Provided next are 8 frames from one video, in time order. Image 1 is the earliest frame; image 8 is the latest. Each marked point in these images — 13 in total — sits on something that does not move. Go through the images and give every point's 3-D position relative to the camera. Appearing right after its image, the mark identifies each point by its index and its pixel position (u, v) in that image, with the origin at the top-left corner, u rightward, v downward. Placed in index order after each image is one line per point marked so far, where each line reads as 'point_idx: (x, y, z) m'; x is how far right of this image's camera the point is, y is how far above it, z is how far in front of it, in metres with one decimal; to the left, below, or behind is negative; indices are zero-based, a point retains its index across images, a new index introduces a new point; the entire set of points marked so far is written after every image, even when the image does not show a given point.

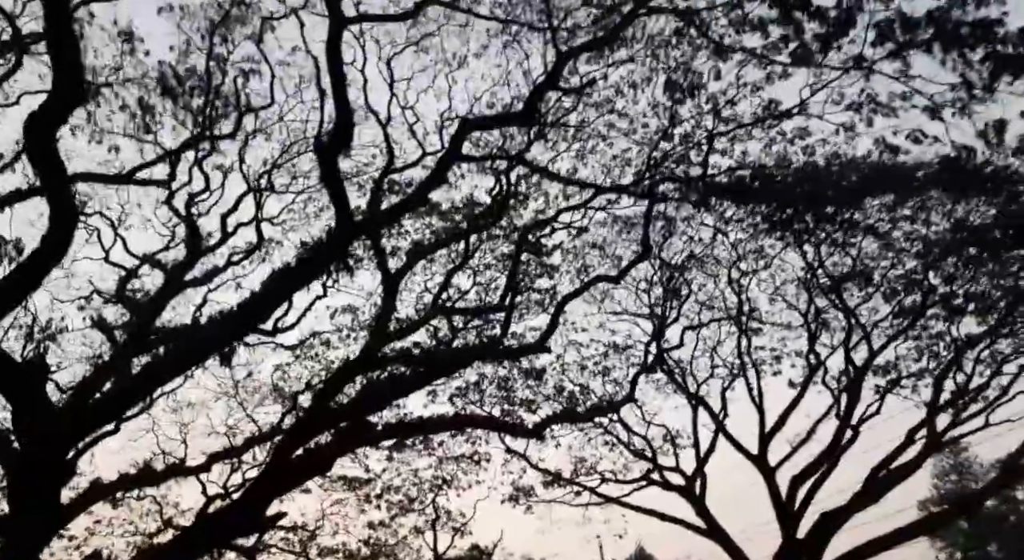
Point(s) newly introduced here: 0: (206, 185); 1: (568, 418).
0: (-4.5, +1.4, +9.9) m
1: (+0.8, -2.0, +9.9) m
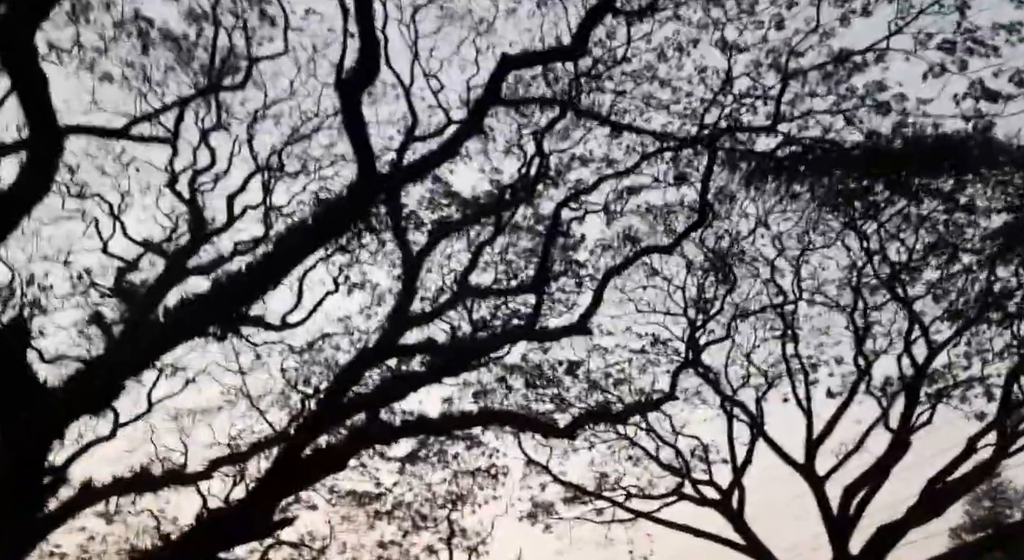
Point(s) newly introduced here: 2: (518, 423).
0: (-4.1, +1.6, +9.2) m
1: (+1.2, -1.8, +9.0) m
2: (0.0, -1.8, +8.7) m
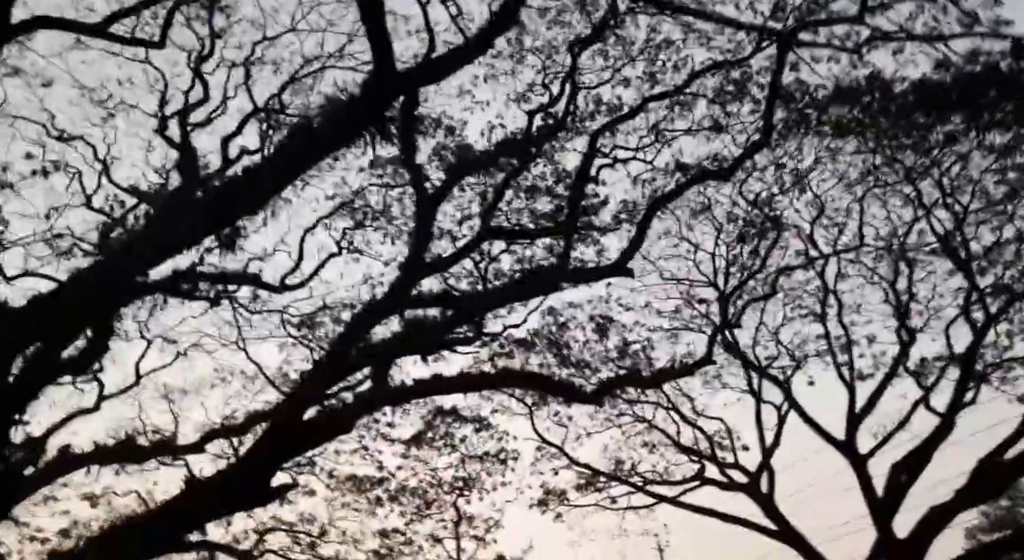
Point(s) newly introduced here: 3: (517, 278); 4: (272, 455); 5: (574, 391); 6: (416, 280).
0: (-3.8, +2.2, +8.4) m
1: (+1.5, -1.2, +8.2) m
2: (+0.3, -1.2, +7.8) m
3: (+0.1, +0.1, +7.6) m
4: (-2.6, -1.9, +7.2) m
5: (+0.7, -1.3, +7.8) m
6: (-1.0, 0.0, +7.4) m
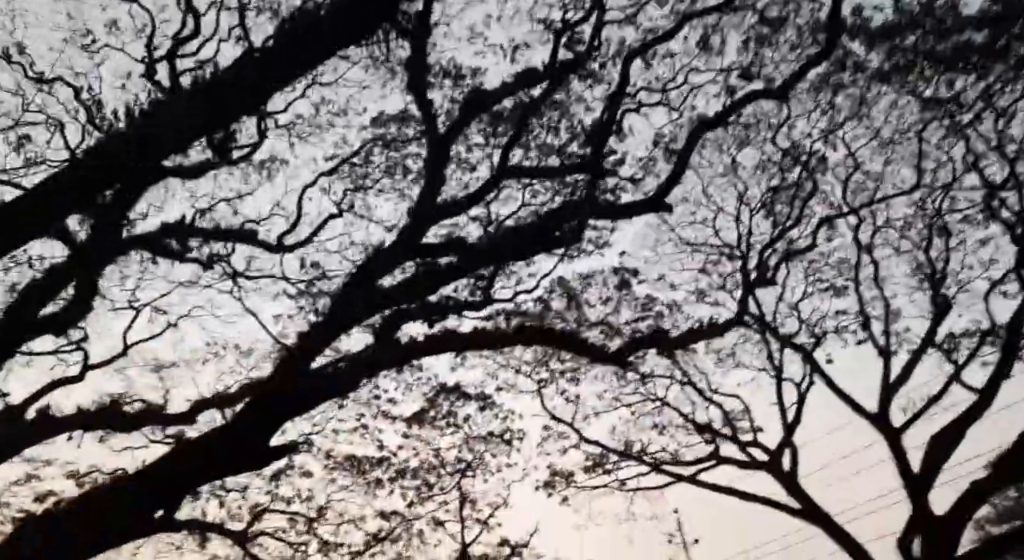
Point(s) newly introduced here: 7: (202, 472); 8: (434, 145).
0: (-3.6, +2.8, +7.8) m
1: (+1.6, -0.7, +7.6) m
2: (+0.4, -0.6, +7.2) m
3: (+0.3, +0.6, +7.0) m
4: (-2.4, -1.4, +6.6) m
5: (+0.9, -0.8, +7.3) m
6: (-0.8, +0.6, +6.8) m
7: (-2.9, -1.8, +6.3) m
8: (-0.8, +1.3, +6.8) m
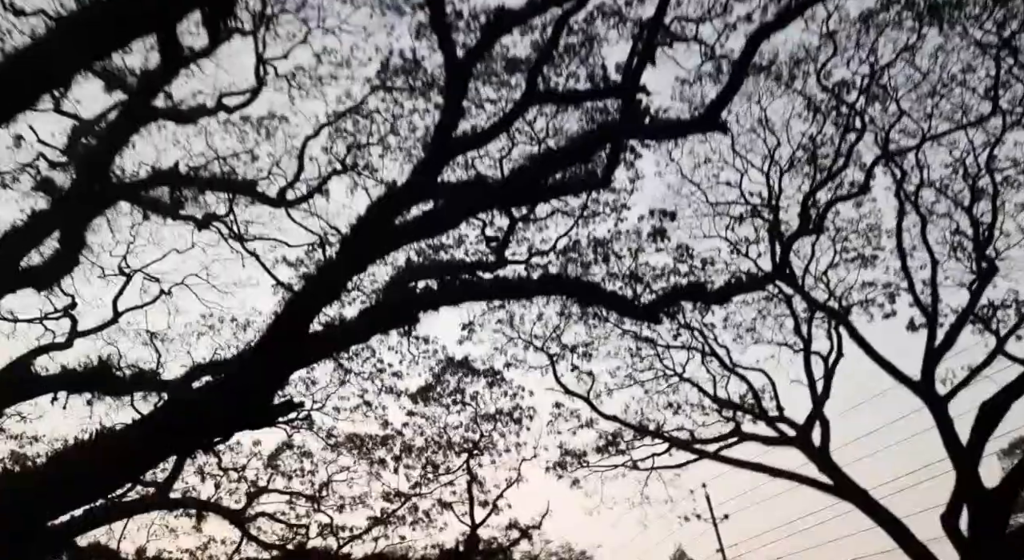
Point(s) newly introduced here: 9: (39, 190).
0: (-3.4, +3.3, +7.1) m
1: (+1.9, -0.2, +7.0) m
2: (+0.7, -0.1, +6.6) m
3: (+0.5, +1.1, +6.4) m
4: (-2.2, -0.8, +5.9) m
5: (+1.1, -0.2, +6.6) m
6: (-0.6, +1.1, +6.2) m
7: (-2.7, -1.3, +5.7) m
8: (-0.6, +1.9, +6.2) m
9: (-5.8, +1.1, +8.3) m
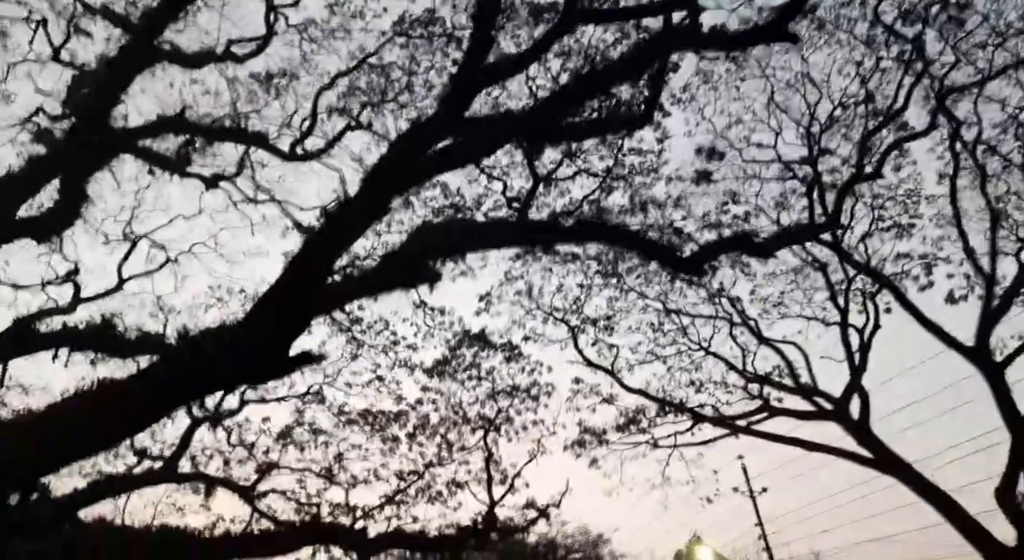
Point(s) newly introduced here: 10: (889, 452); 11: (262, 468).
0: (-3.1, +3.8, +6.6) m
1: (+2.2, +0.3, +6.5) m
2: (+1.0, +0.4, +6.1) m
3: (+0.8, +1.6, +5.9) m
4: (-1.9, -0.4, +5.5) m
5: (+1.4, +0.2, +6.1) m
6: (-0.3, +1.6, +5.7) m
7: (-2.4, -0.8, +5.3) m
8: (-0.3, +2.3, +5.7) m
9: (-5.5, +1.6, +7.9) m
10: (+5.1, -2.3, +9.3) m
11: (-4.4, -3.3, +11.9) m
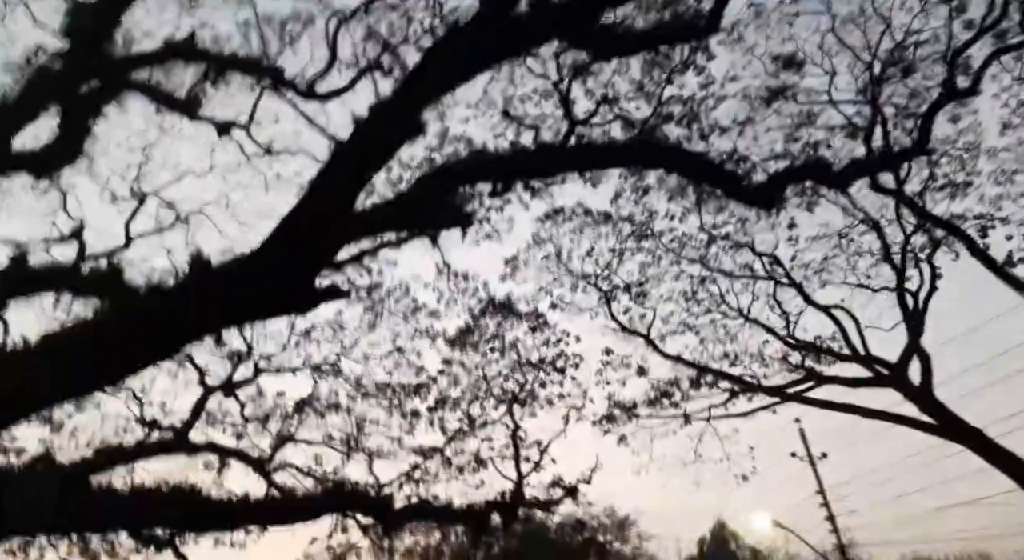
0: (-2.7, +4.4, +6.0) m
1: (+2.5, +0.9, +5.8) m
2: (+1.3, +0.9, +5.5) m
3: (+1.1, +2.2, +5.2) m
4: (-1.5, +0.2, +4.8) m
5: (+1.8, +0.8, +5.5) m
6: (0.0, +2.1, +5.0) m
7: (-2.0, -0.3, +4.6) m
8: (+0.1, +2.9, +5.0) m
9: (-5.1, +2.2, +7.3) m
10: (+5.5, -1.8, +8.5) m
11: (-3.9, -2.7, +11.4) m
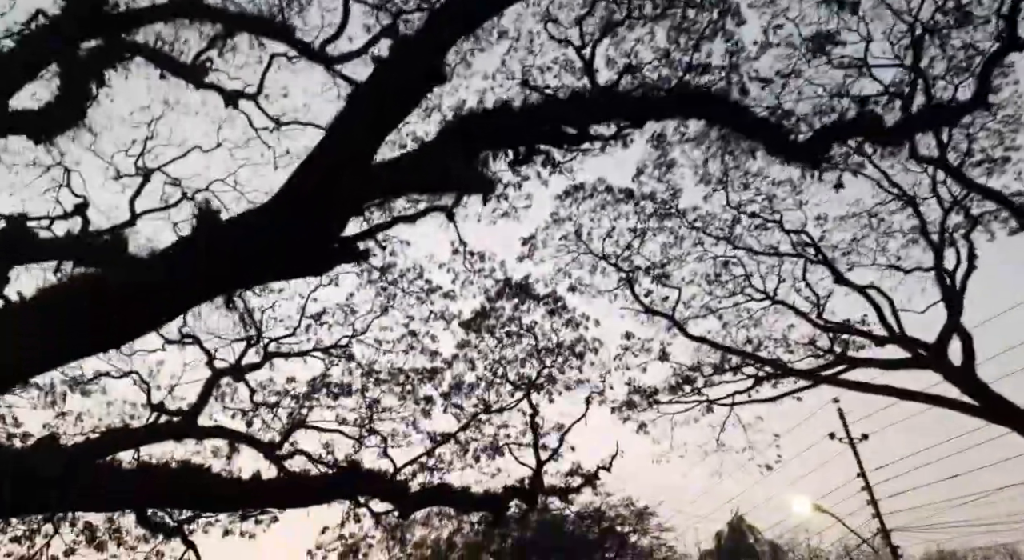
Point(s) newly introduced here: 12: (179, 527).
0: (-2.5, +4.7, +5.6) m
1: (+2.8, +1.1, +5.4) m
2: (+1.6, +1.2, +5.1) m
3: (+1.4, +2.5, +4.8) m
4: (-1.3, +0.5, +4.5) m
5: (+2.0, +1.1, +5.1) m
6: (+0.3, +2.4, +4.6) m
7: (-1.8, 0.0, +4.3) m
8: (+0.3, +3.2, +4.6) m
9: (-4.8, +2.5, +6.9) m
10: (+5.8, -1.4, +8.1) m
11: (-3.7, -2.4, +11.0) m
12: (-4.8, -3.6, +9.8) m
